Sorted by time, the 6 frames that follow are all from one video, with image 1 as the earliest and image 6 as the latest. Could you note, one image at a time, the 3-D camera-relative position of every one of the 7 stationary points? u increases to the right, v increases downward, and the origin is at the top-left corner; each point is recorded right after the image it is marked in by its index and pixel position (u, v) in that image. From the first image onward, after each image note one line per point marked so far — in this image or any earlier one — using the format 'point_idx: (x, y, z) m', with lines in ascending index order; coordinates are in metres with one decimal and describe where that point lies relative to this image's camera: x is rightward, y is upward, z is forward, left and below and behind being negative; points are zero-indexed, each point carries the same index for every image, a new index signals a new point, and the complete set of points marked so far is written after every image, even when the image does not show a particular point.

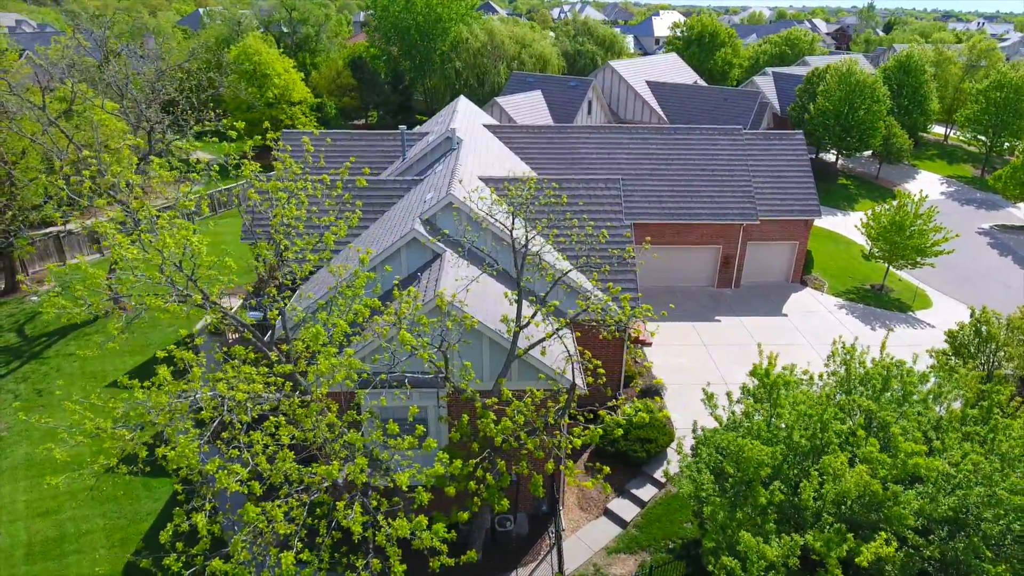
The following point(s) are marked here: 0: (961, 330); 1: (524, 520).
0: (+13.8, -1.3, +19.1) m
1: (+0.3, -6.1, +16.3) m
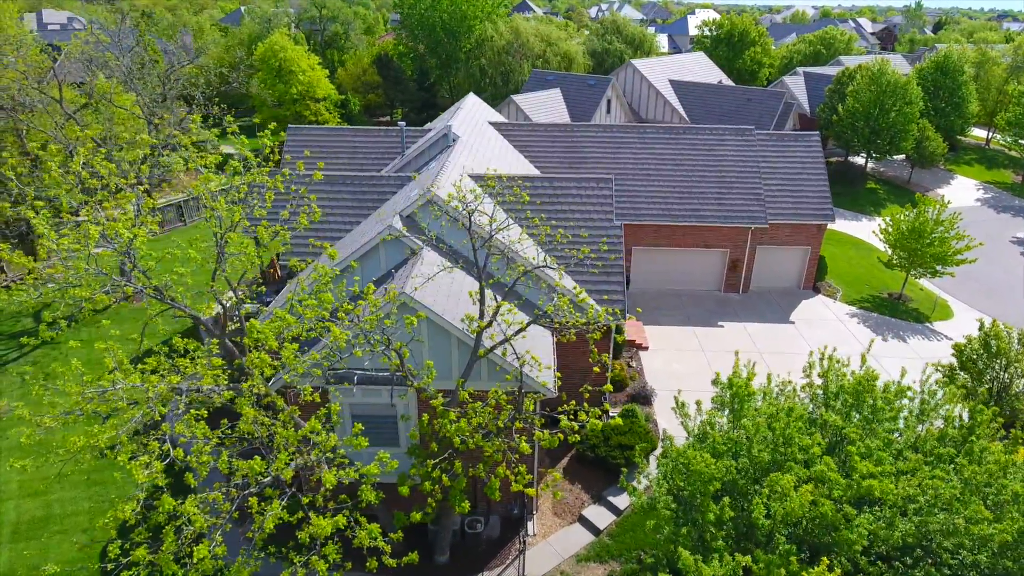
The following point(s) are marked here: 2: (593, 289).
0: (+13.3, -1.7, +18.1) m
1: (-0.4, -6.1, +16.0) m
2: (+2.3, -0.1, +17.9) m
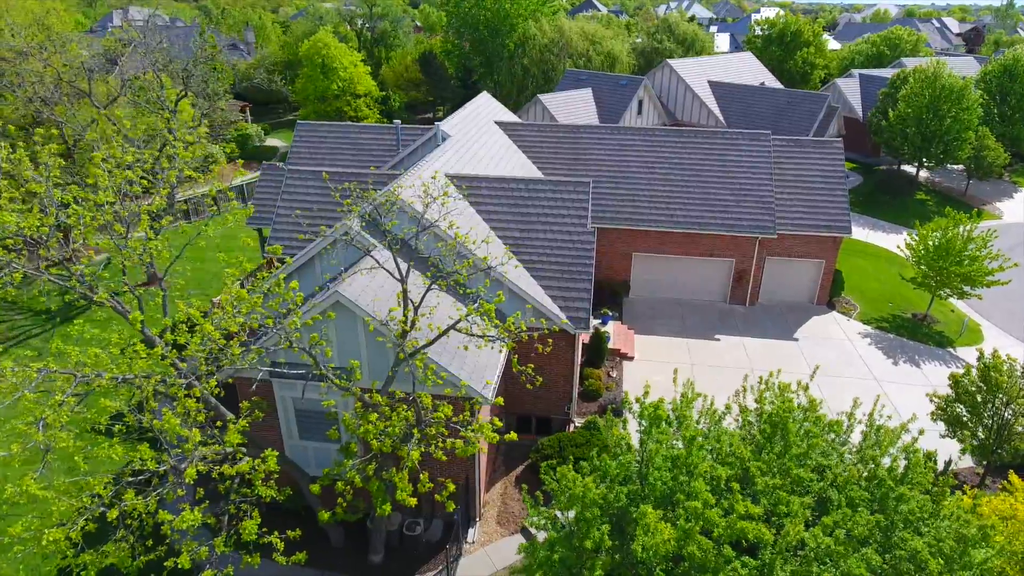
0: (+12.1, -2.4, +16.5) m
1: (-1.9, -6.1, +15.8) m
2: (+1.3, -0.2, +17.4) m
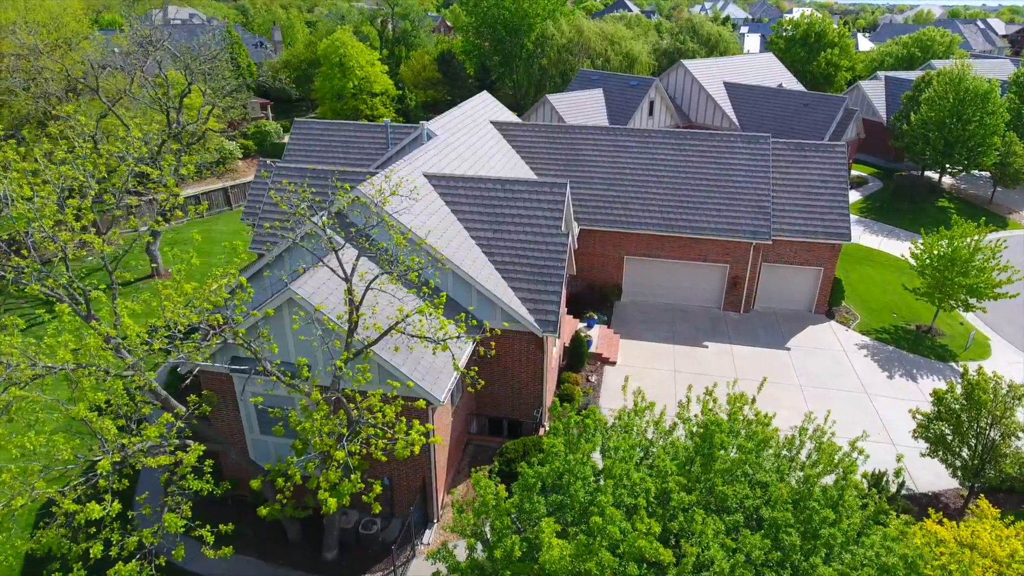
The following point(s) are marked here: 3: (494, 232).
0: (+11.2, -2.7, +15.7) m
1: (-3.0, -6.1, +15.7) m
2: (+0.4, -0.3, +17.2) m
3: (-0.5, +1.6, +18.2) m
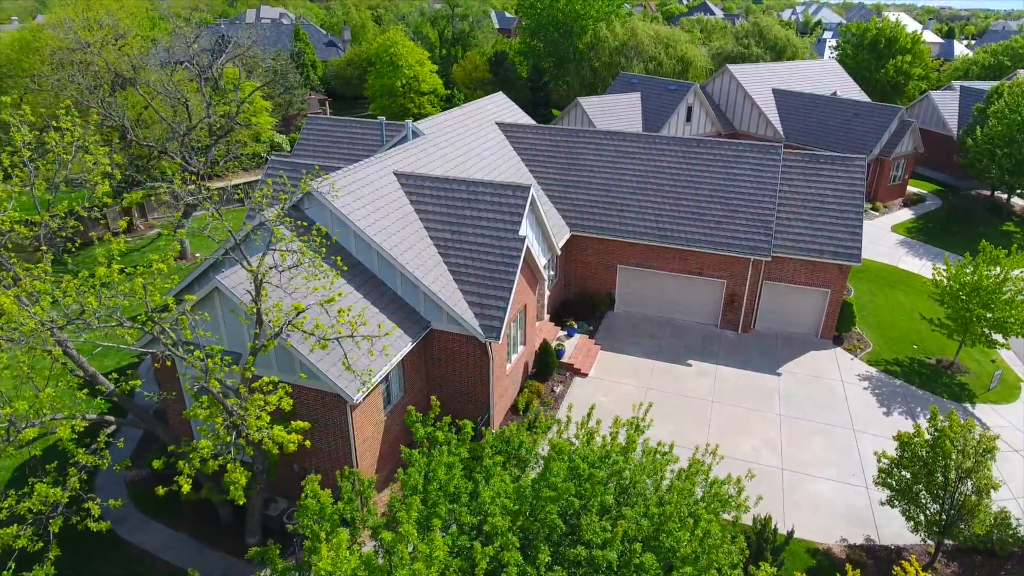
0: (+9.3, -3.4, +14.1) m
1: (-4.9, -6.0, +15.8) m
2: (-1.0, -0.4, +16.8) m
3: (-1.7, +1.6, +18.0) m
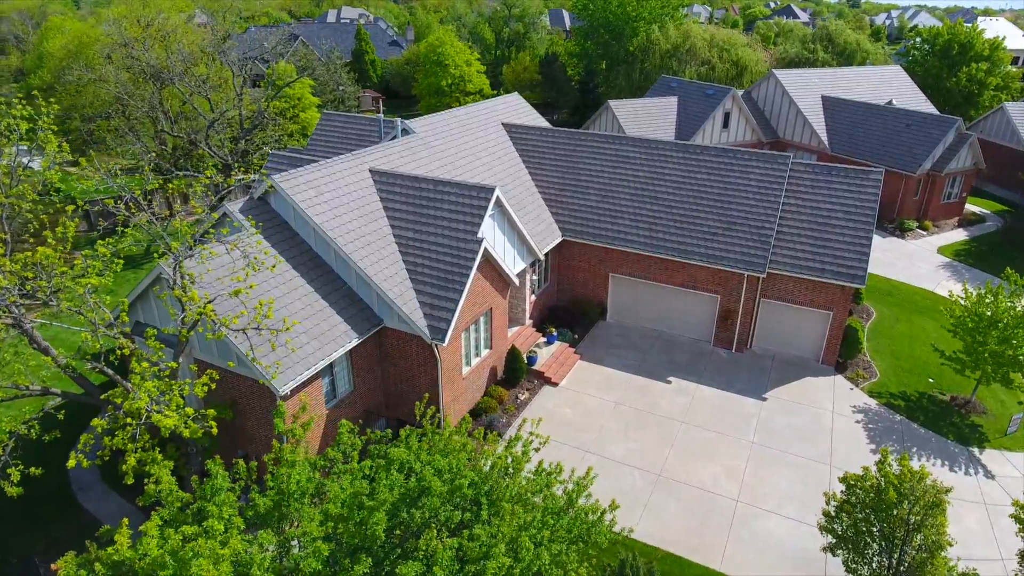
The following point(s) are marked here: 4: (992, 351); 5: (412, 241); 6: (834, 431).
0: (+7.4, -4.0, +12.7) m
1: (-6.6, -5.7, +16.1) m
2: (-2.3, -0.4, +16.7) m
3: (-2.8, +1.6, +17.9) m
4: (+14.4, -1.8, +18.4) m
5: (-2.9, +1.4, +17.8) m
6: (+9.6, -4.2, +18.4) m
